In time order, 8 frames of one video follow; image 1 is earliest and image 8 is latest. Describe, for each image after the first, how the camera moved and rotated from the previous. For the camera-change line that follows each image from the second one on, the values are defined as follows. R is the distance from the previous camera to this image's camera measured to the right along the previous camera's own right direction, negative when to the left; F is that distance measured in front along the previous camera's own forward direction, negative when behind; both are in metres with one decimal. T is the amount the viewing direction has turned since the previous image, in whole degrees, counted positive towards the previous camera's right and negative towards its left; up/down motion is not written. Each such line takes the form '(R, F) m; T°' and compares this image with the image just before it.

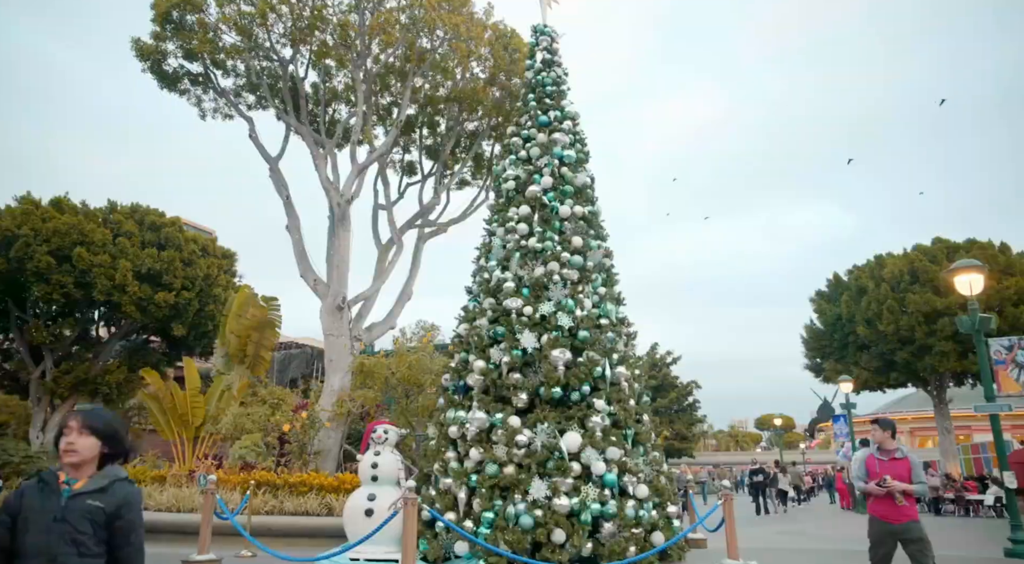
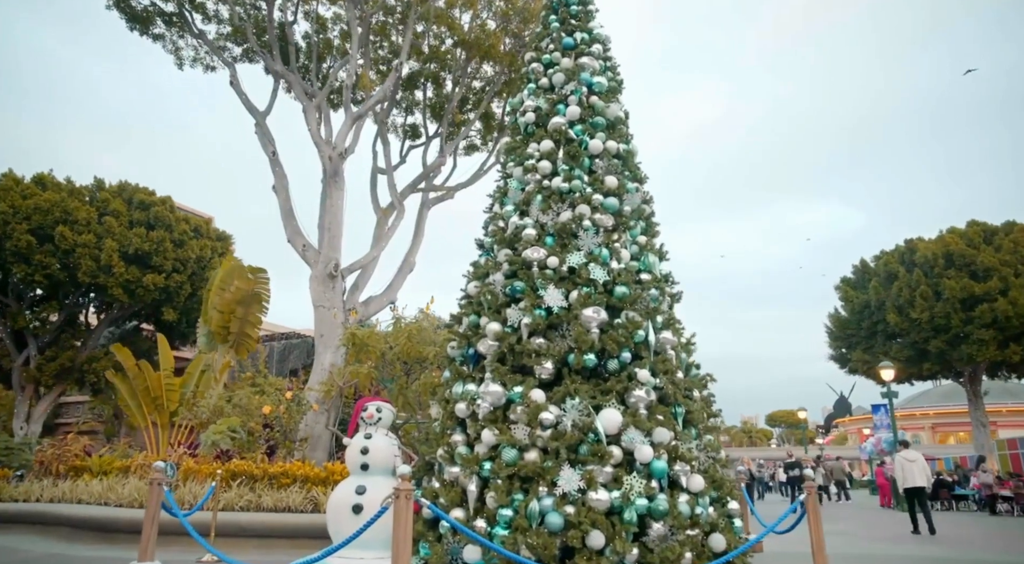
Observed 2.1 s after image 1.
(-0.1, +1.2) m; -1°
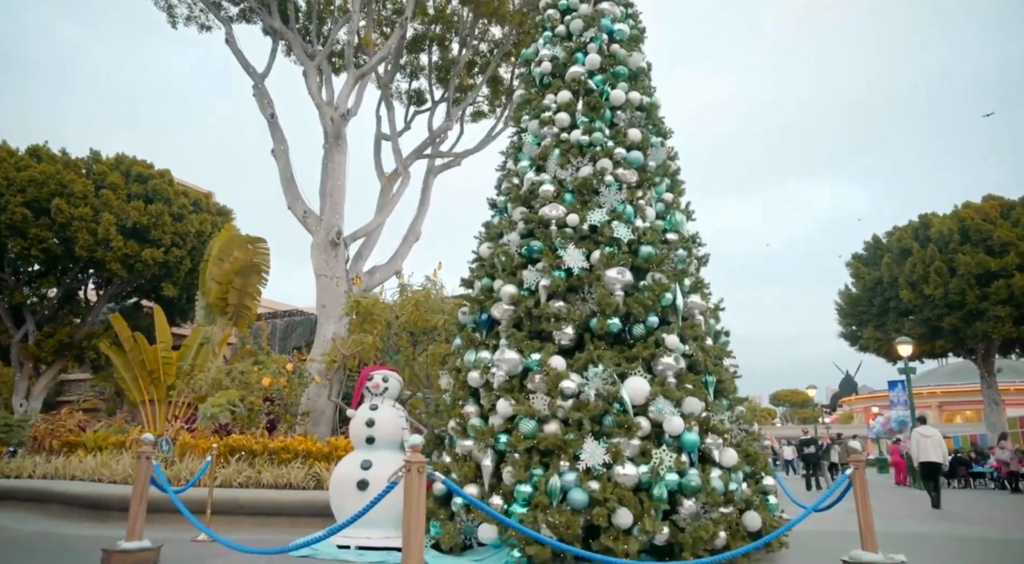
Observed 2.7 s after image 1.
(-0.1, +0.4) m; 0°
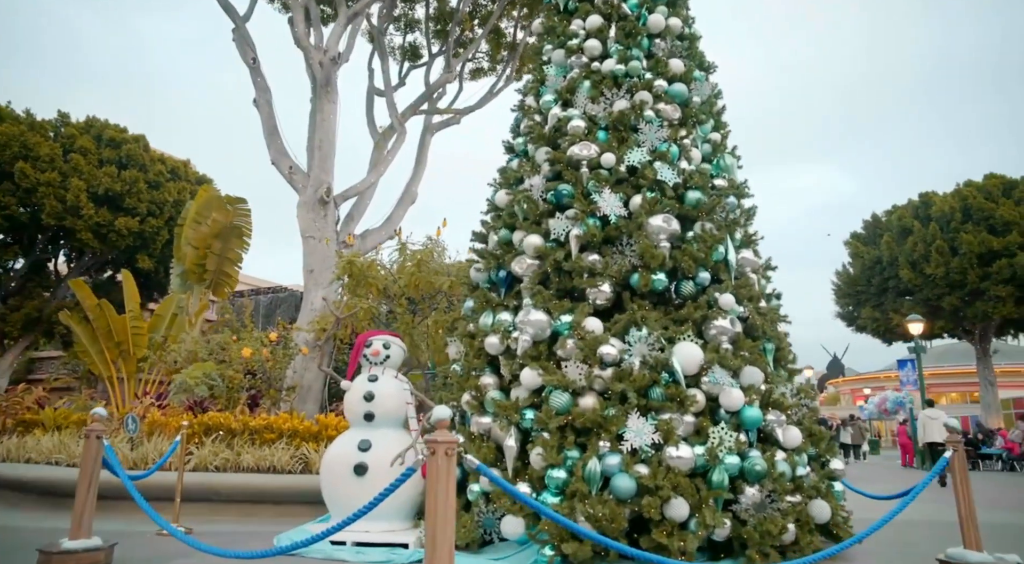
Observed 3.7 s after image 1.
(-0.3, +0.7) m; +1°
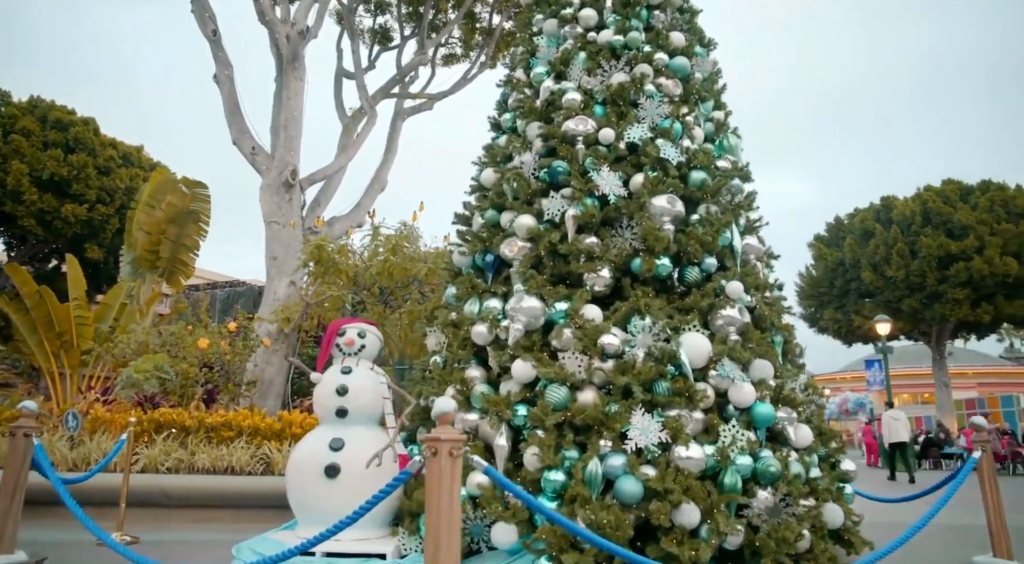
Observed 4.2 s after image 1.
(-0.2, +0.4) m; +3°
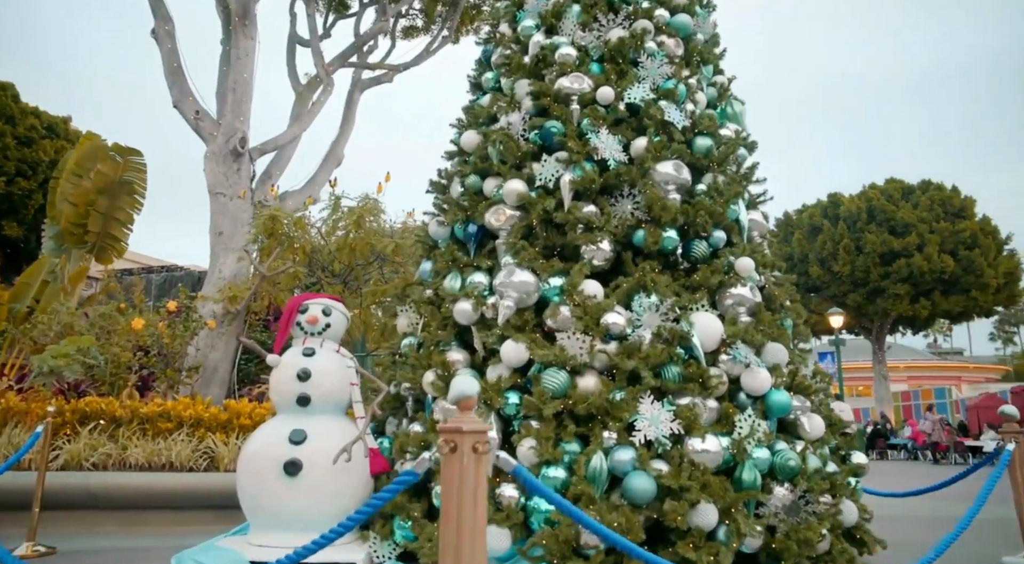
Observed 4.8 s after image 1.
(-0.2, +0.4) m; +5°
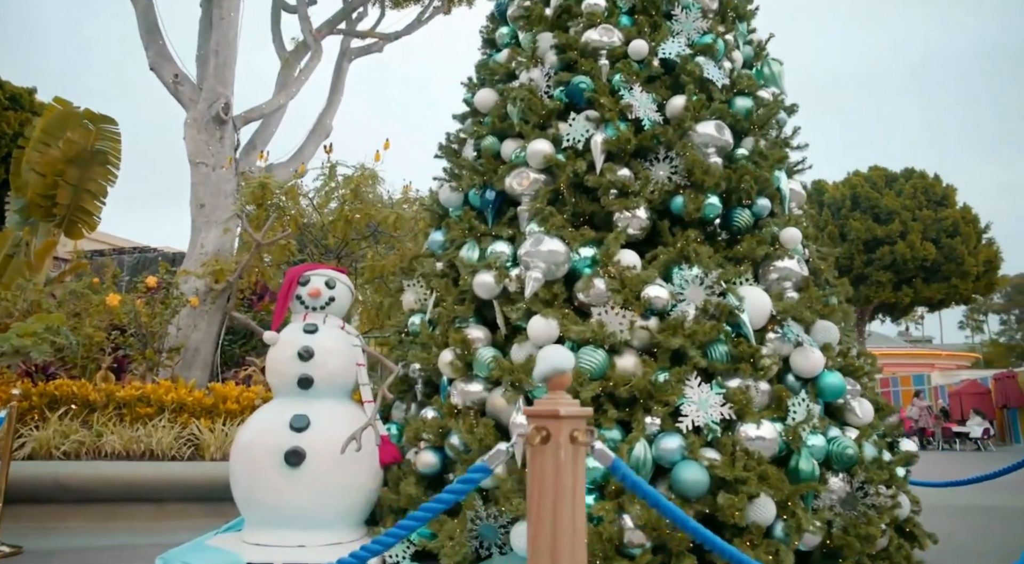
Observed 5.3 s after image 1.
(-0.2, +0.3) m; +2°
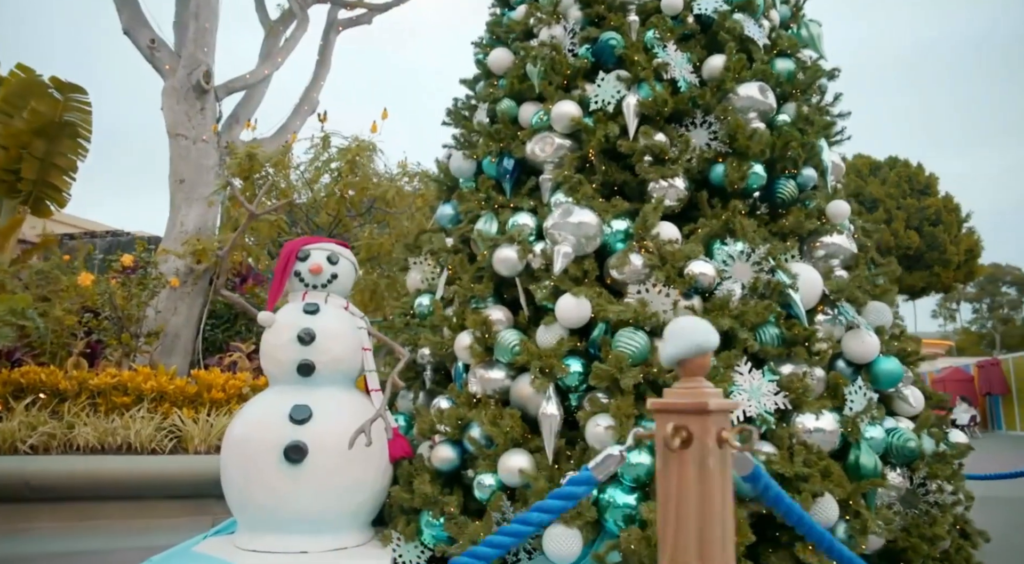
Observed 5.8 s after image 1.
(-0.2, +0.3) m; +2°
